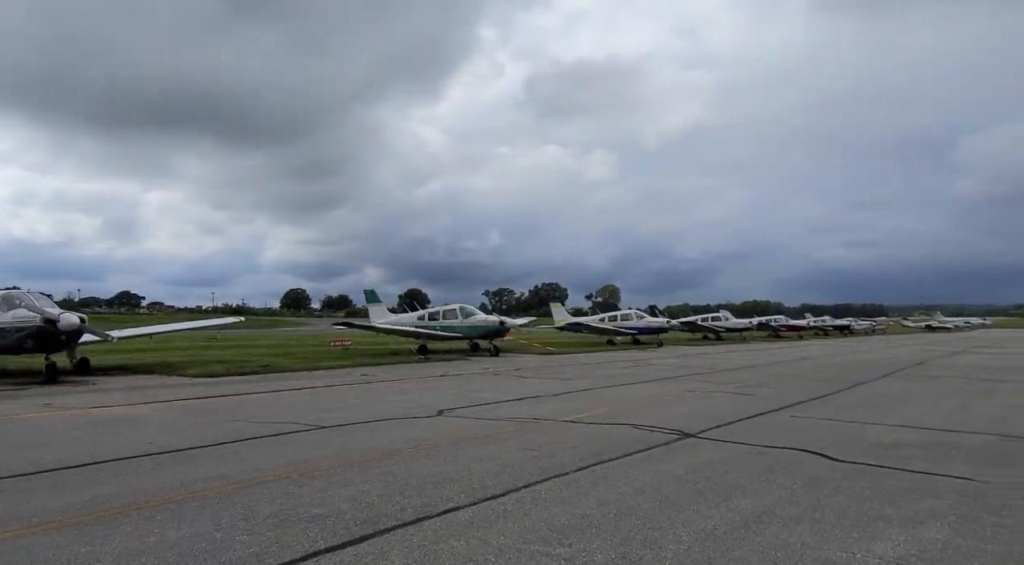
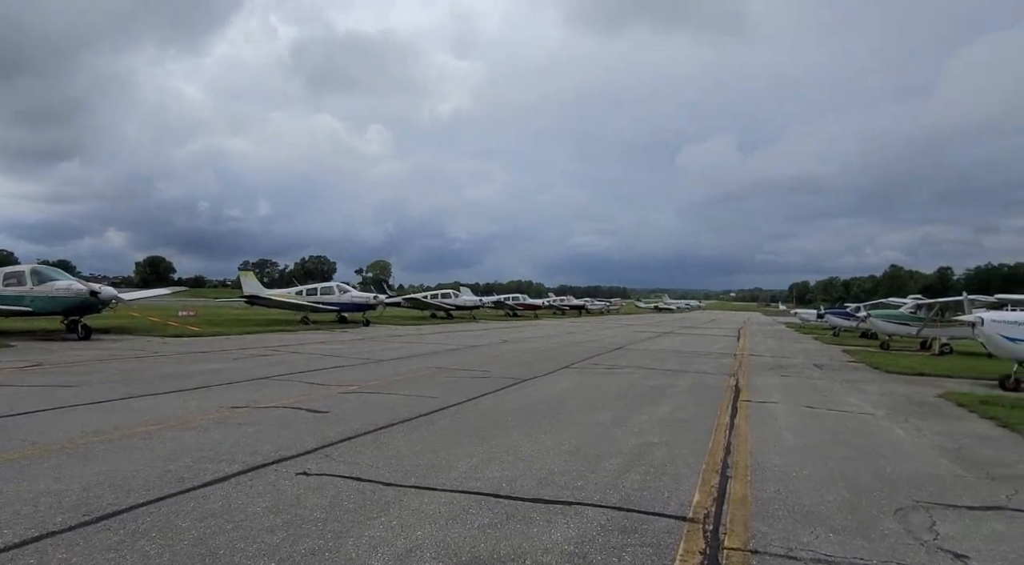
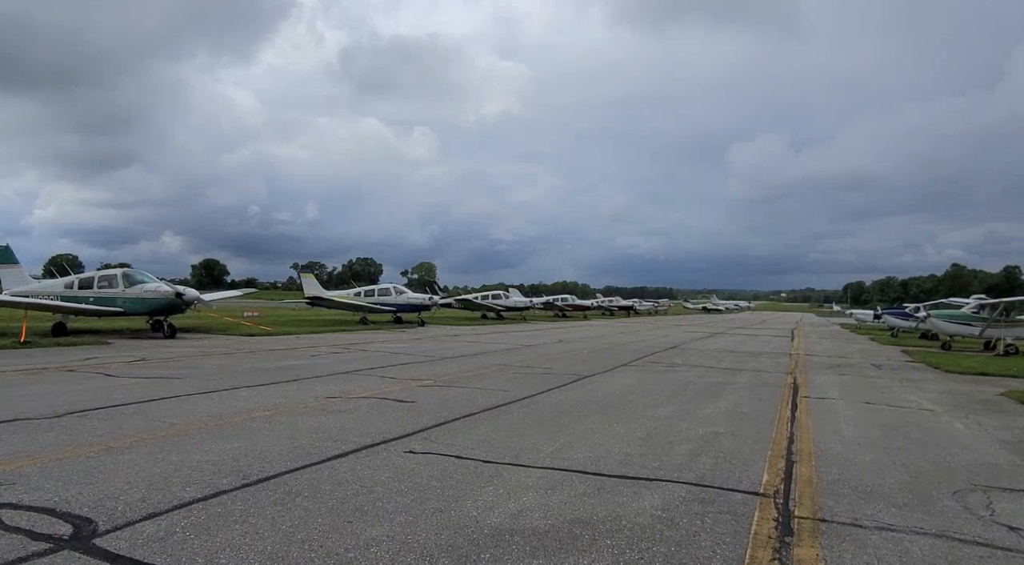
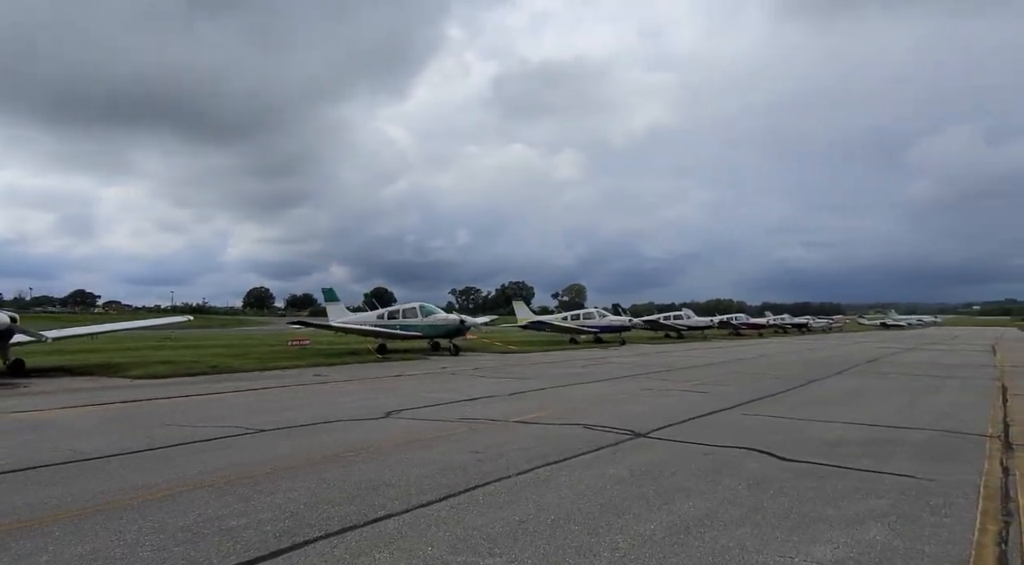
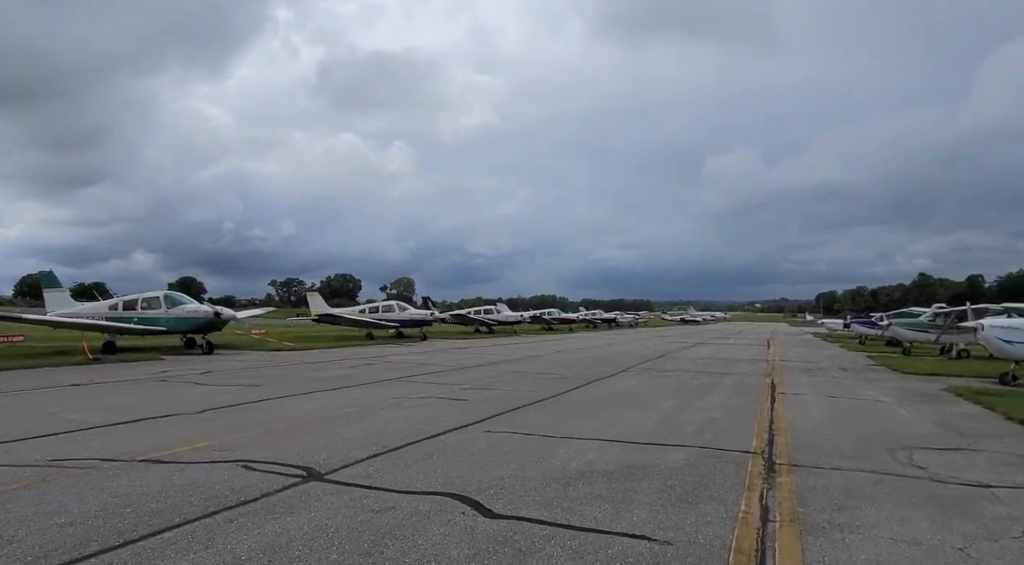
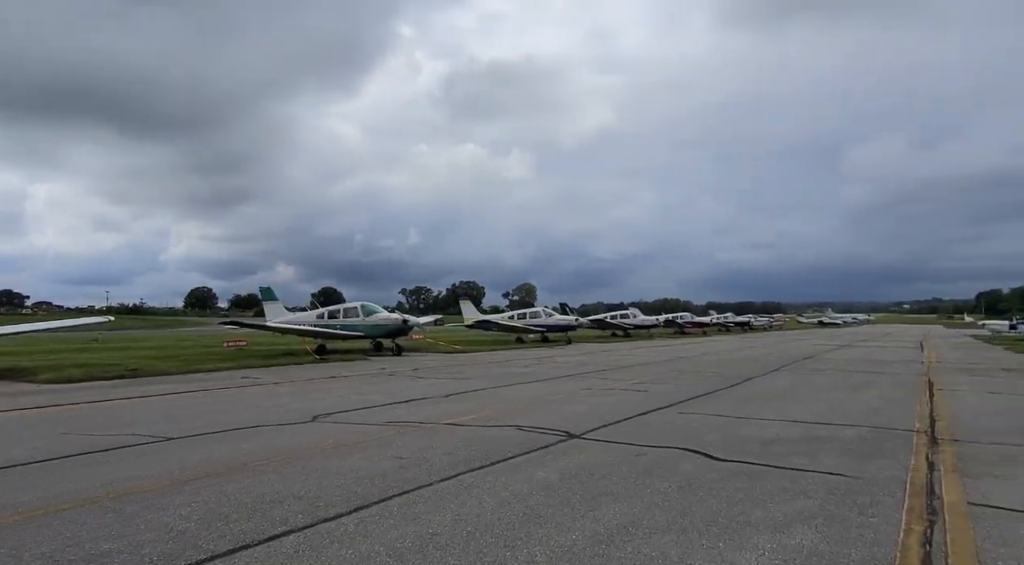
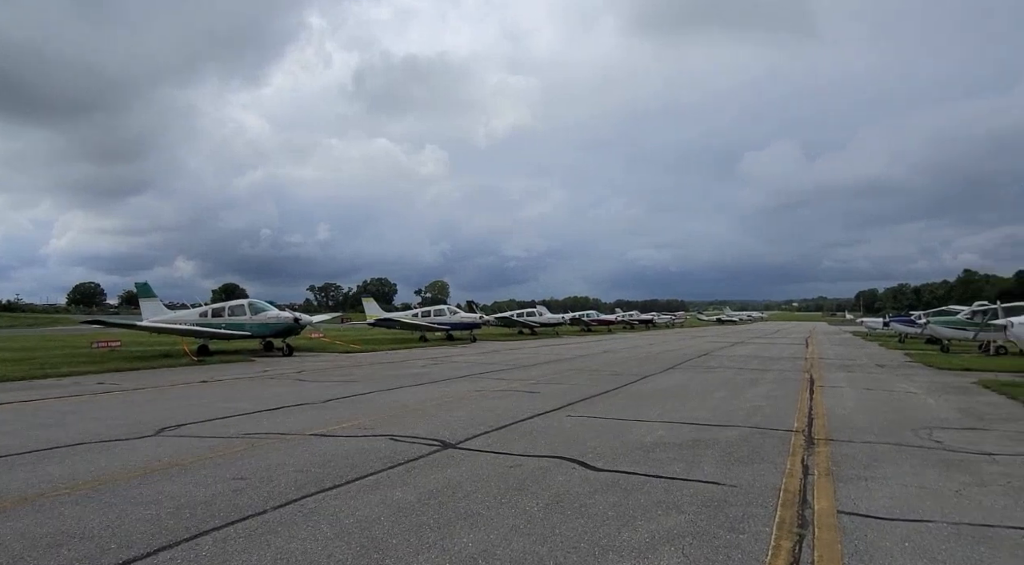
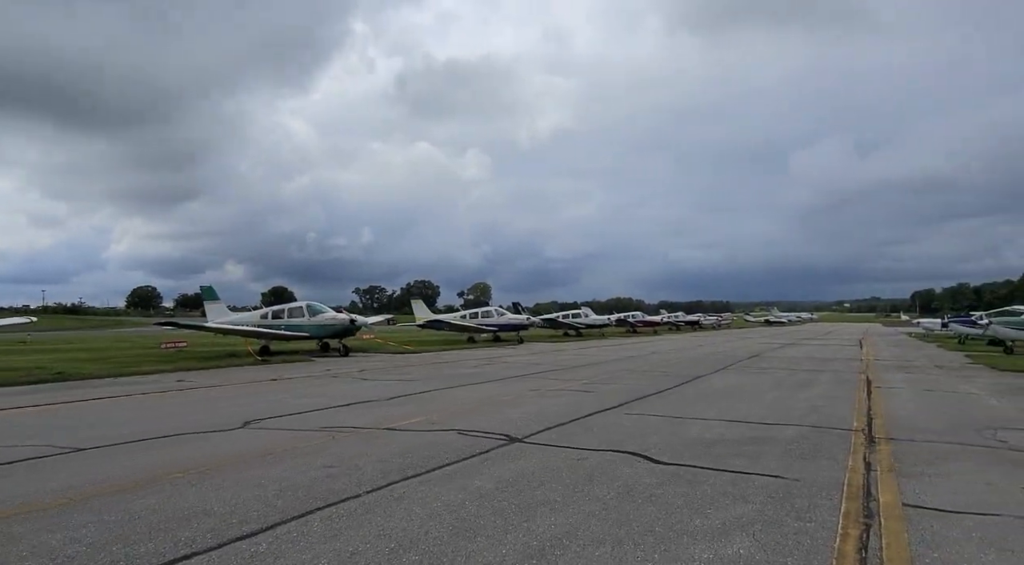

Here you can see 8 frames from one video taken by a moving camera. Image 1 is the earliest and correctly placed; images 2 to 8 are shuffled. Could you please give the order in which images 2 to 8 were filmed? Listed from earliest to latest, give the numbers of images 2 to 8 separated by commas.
4, 6, 8, 7, 5, 3, 2
